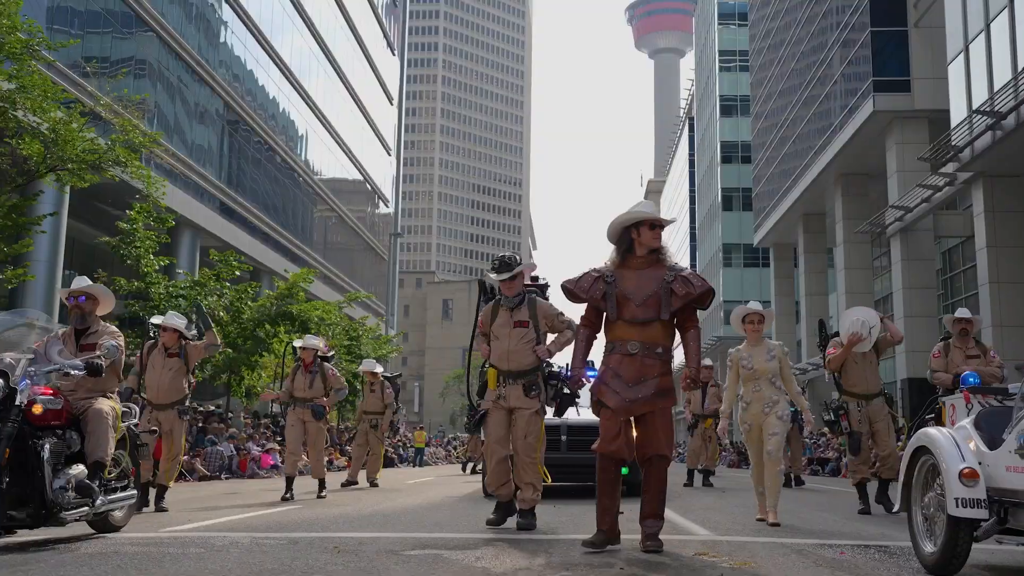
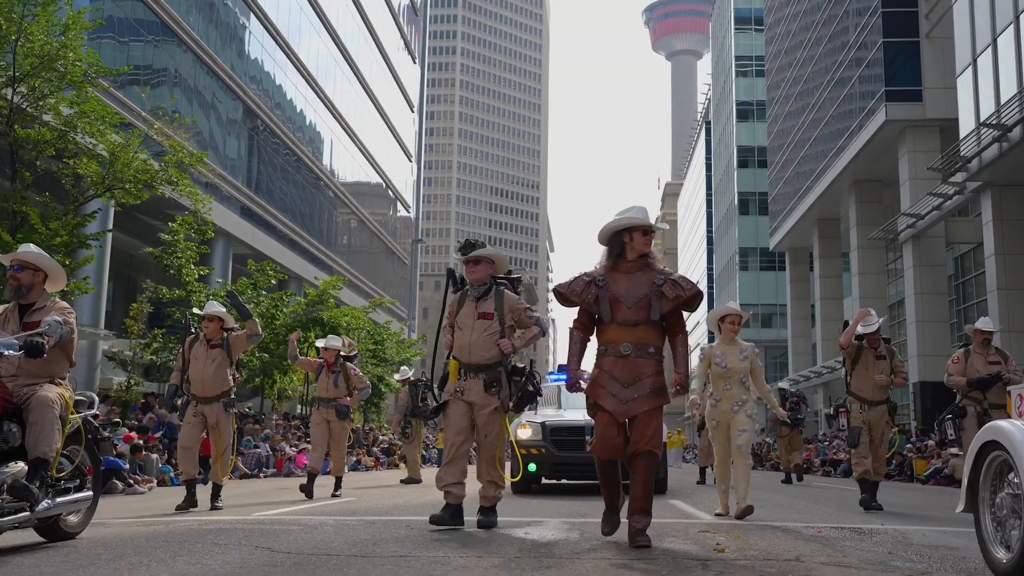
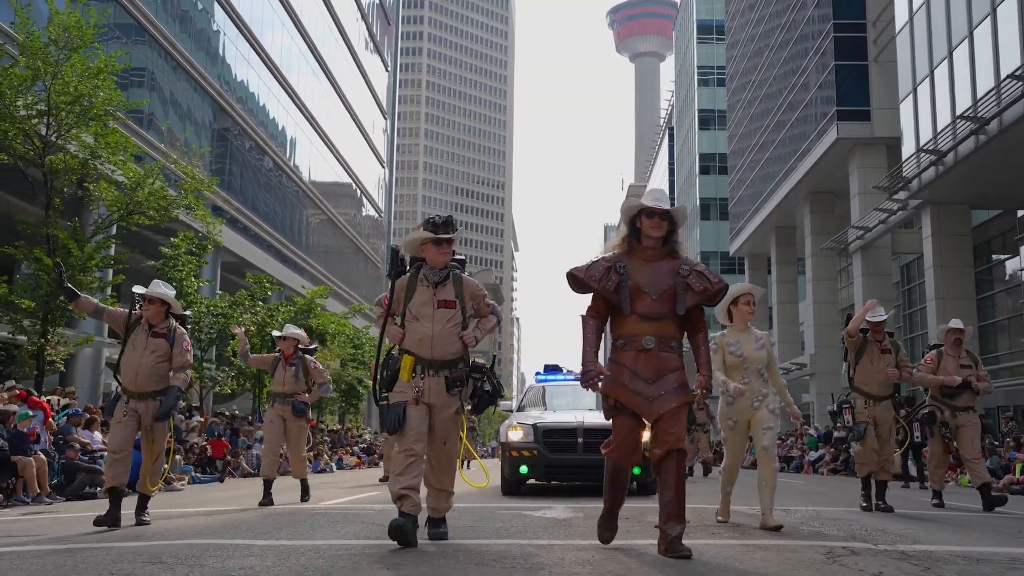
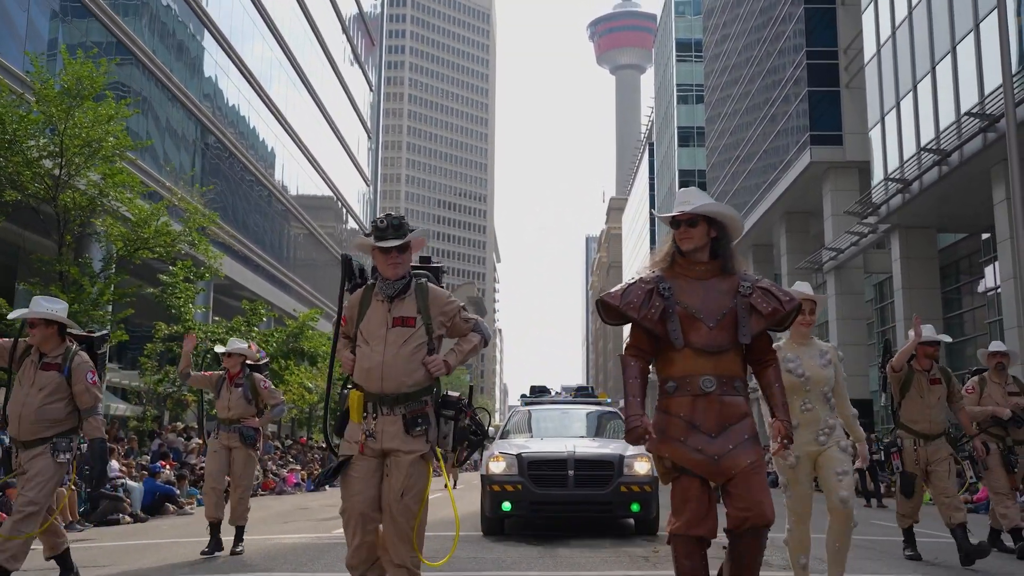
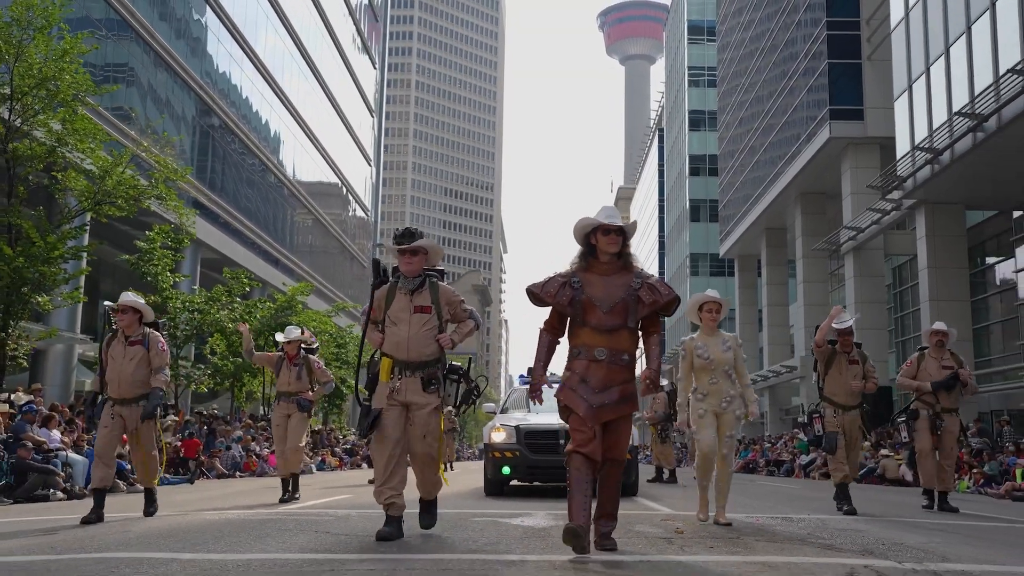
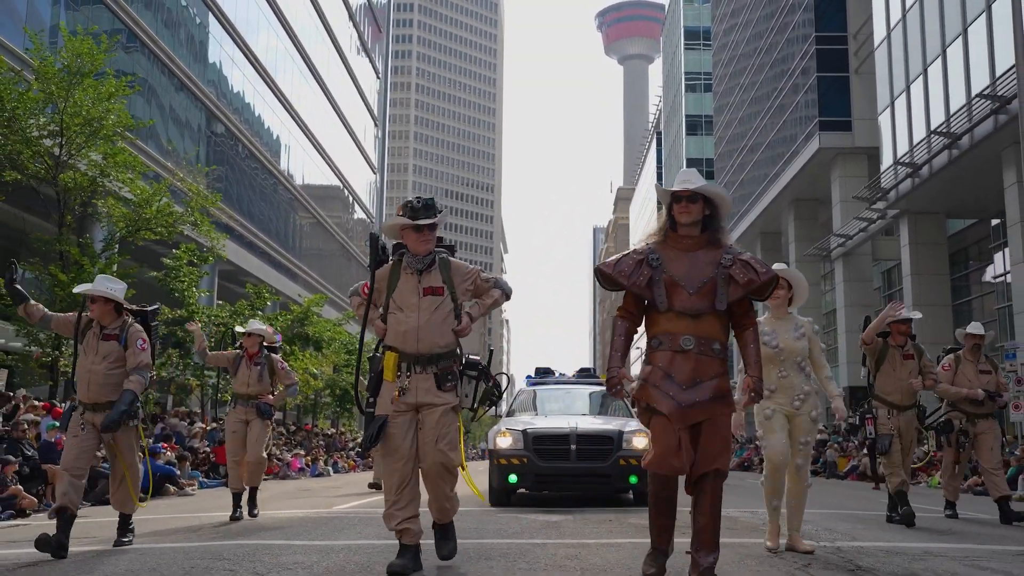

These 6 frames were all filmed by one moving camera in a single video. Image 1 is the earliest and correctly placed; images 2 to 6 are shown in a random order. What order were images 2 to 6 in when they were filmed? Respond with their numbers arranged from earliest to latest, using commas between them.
2, 5, 3, 6, 4
